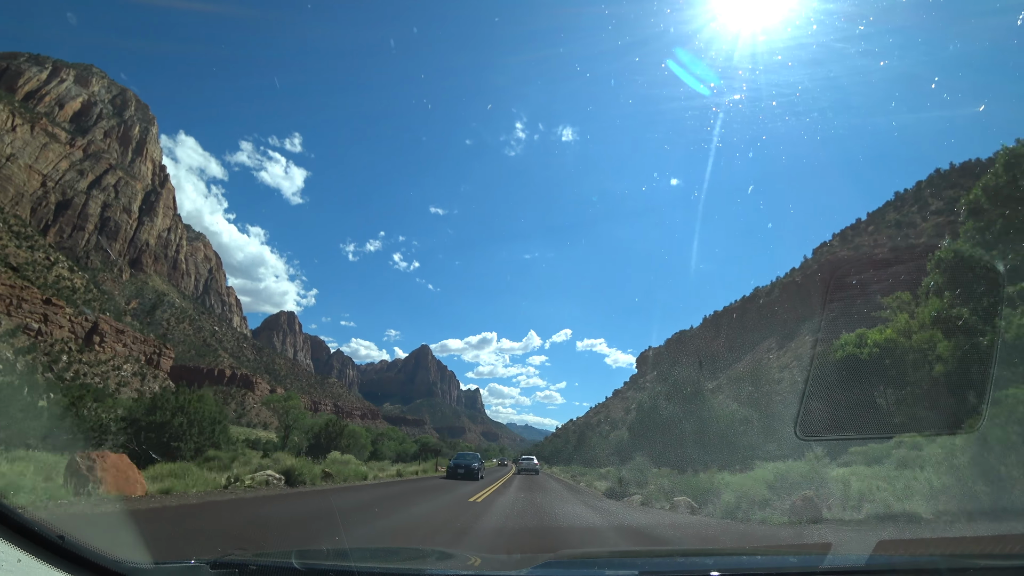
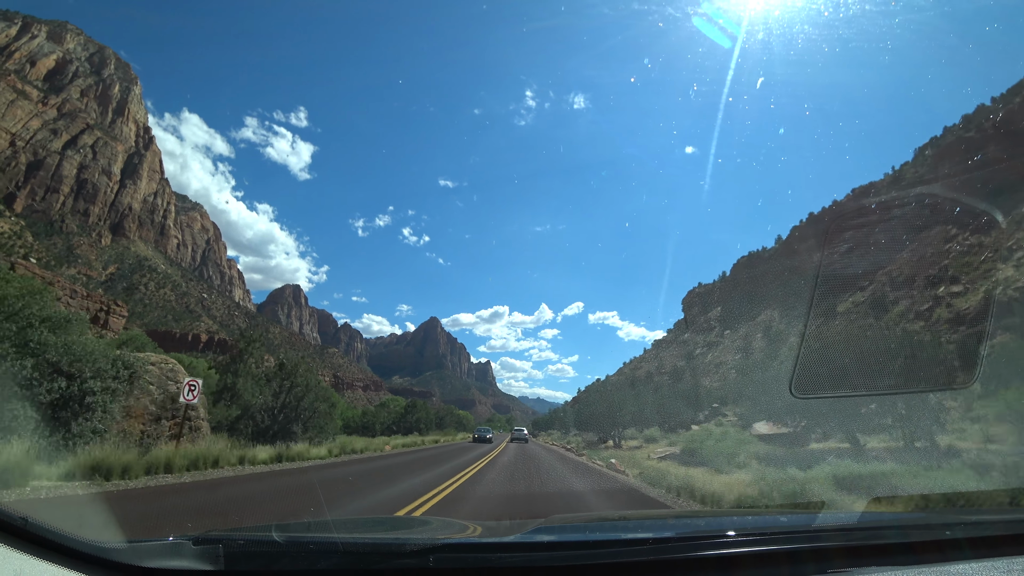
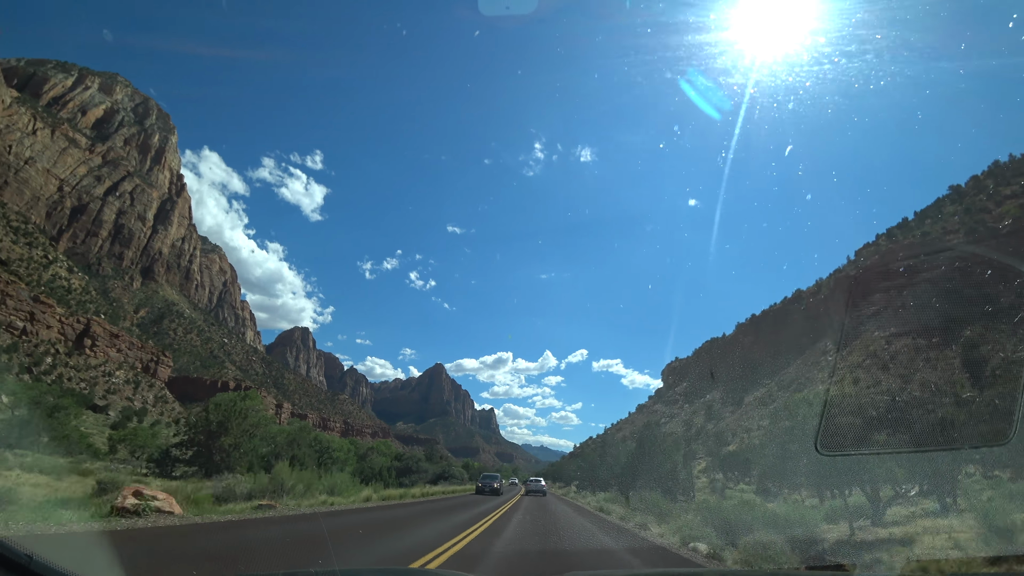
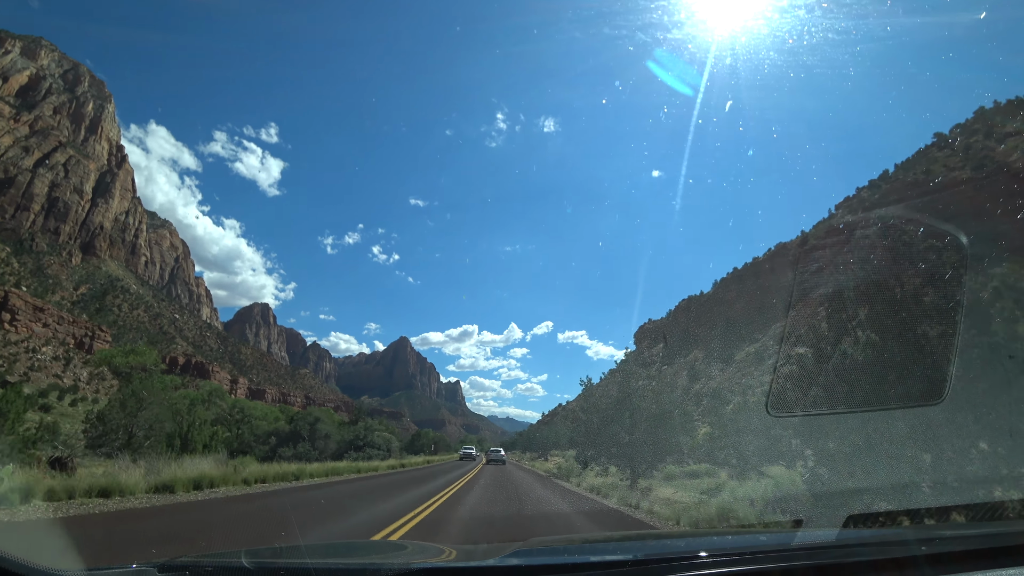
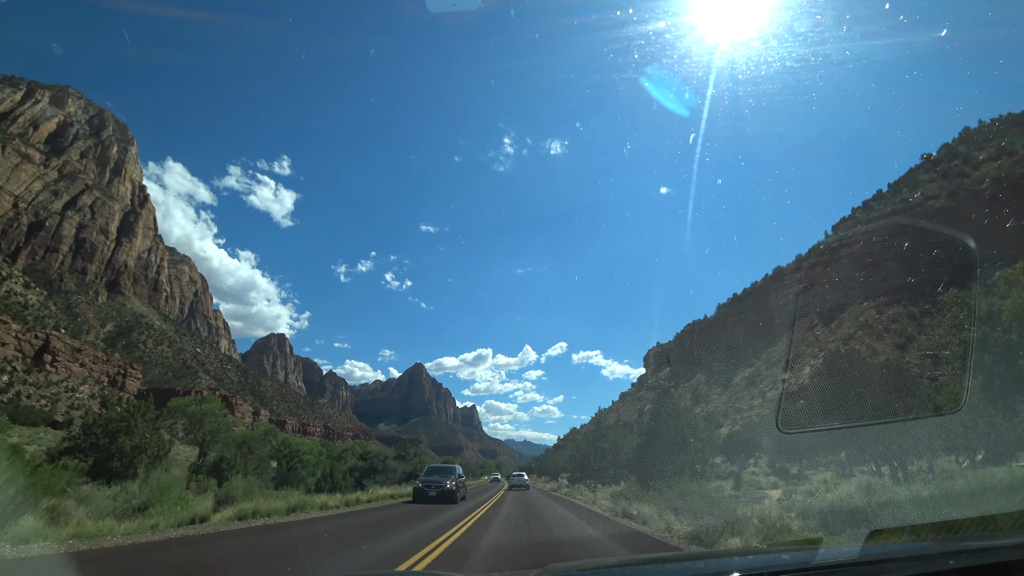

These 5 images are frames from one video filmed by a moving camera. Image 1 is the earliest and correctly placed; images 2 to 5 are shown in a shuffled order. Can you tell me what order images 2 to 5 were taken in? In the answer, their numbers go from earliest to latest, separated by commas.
3, 5, 4, 2
